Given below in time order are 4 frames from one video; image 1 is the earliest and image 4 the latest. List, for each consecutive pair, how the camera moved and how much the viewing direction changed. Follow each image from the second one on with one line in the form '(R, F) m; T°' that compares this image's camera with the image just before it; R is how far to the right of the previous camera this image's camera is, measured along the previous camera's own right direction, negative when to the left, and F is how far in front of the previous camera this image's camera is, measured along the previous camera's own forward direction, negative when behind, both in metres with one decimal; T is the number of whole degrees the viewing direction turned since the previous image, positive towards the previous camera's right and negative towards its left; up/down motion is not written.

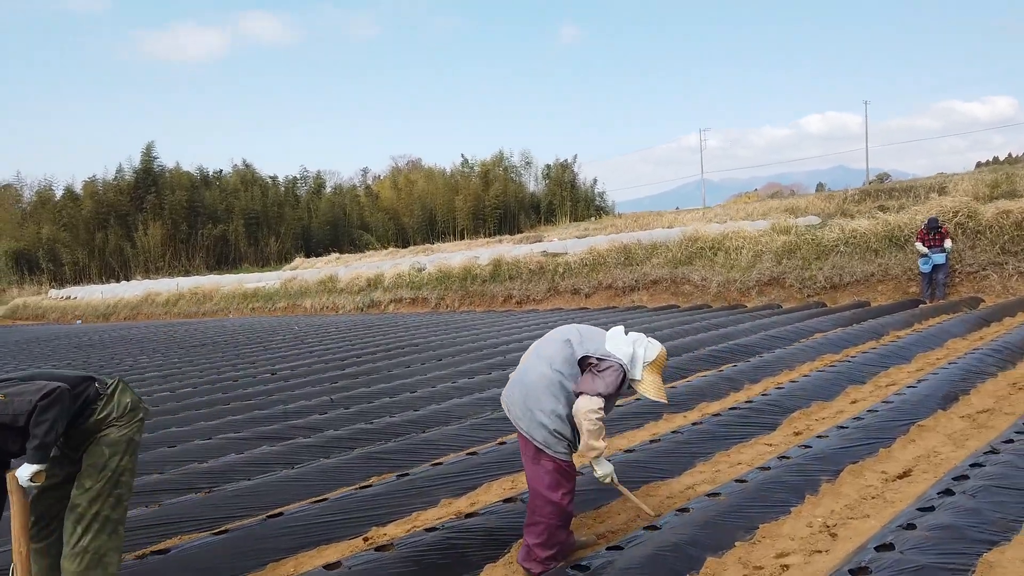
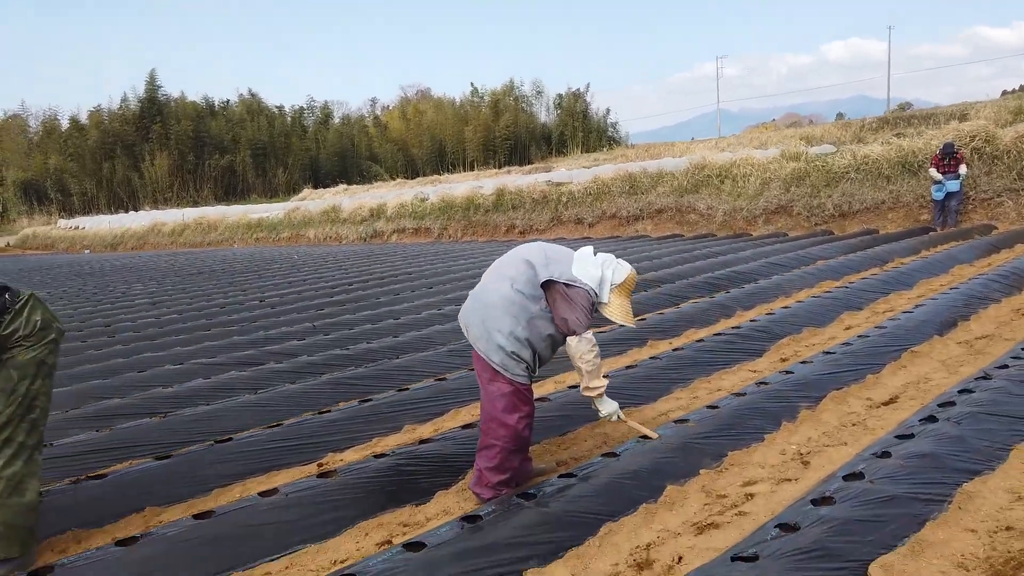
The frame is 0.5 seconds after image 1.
(+0.2, +0.2) m; -1°
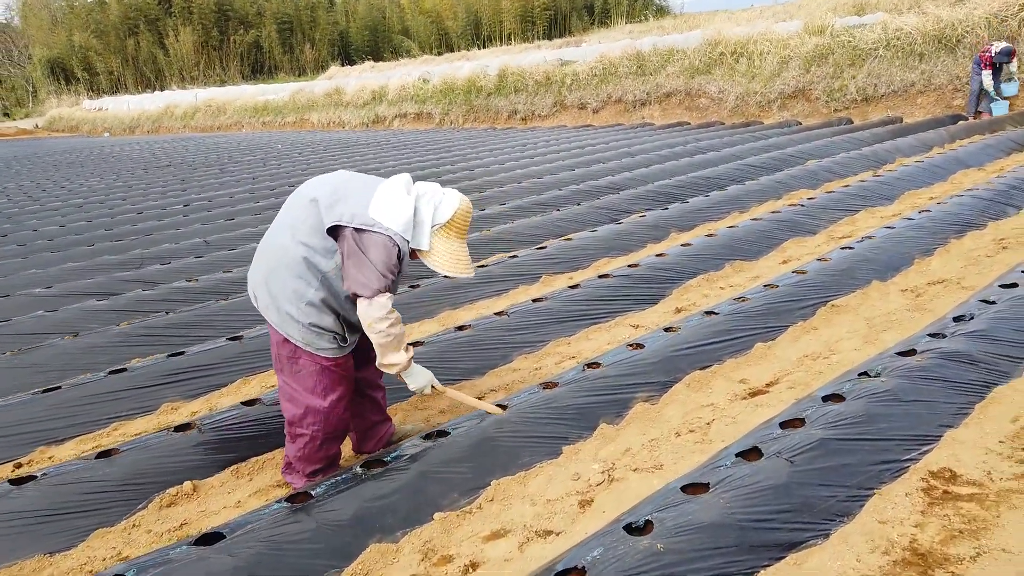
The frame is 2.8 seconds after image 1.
(+1.0, +0.9) m; -3°
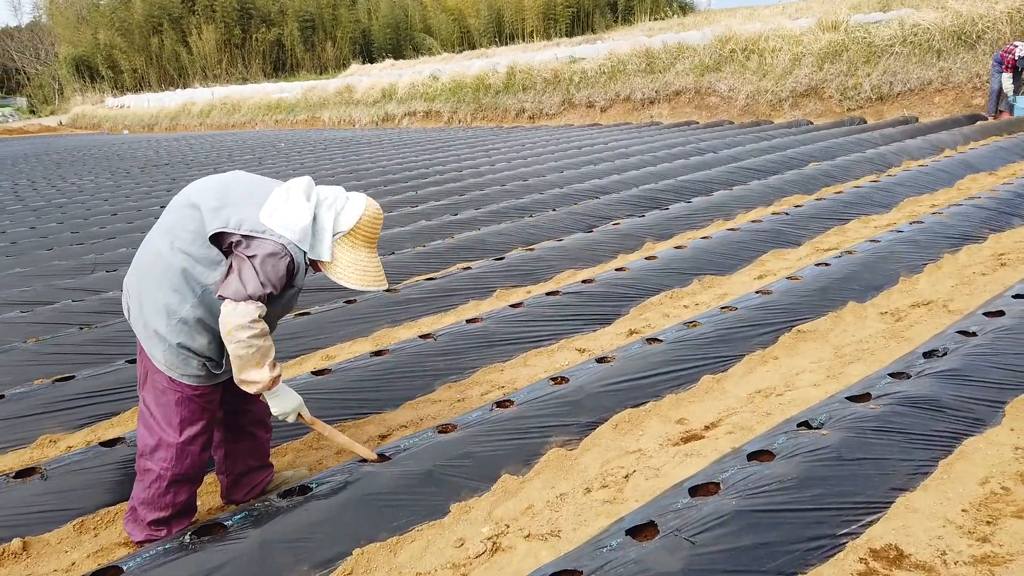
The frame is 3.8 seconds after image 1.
(+0.4, +0.3) m; -2°
